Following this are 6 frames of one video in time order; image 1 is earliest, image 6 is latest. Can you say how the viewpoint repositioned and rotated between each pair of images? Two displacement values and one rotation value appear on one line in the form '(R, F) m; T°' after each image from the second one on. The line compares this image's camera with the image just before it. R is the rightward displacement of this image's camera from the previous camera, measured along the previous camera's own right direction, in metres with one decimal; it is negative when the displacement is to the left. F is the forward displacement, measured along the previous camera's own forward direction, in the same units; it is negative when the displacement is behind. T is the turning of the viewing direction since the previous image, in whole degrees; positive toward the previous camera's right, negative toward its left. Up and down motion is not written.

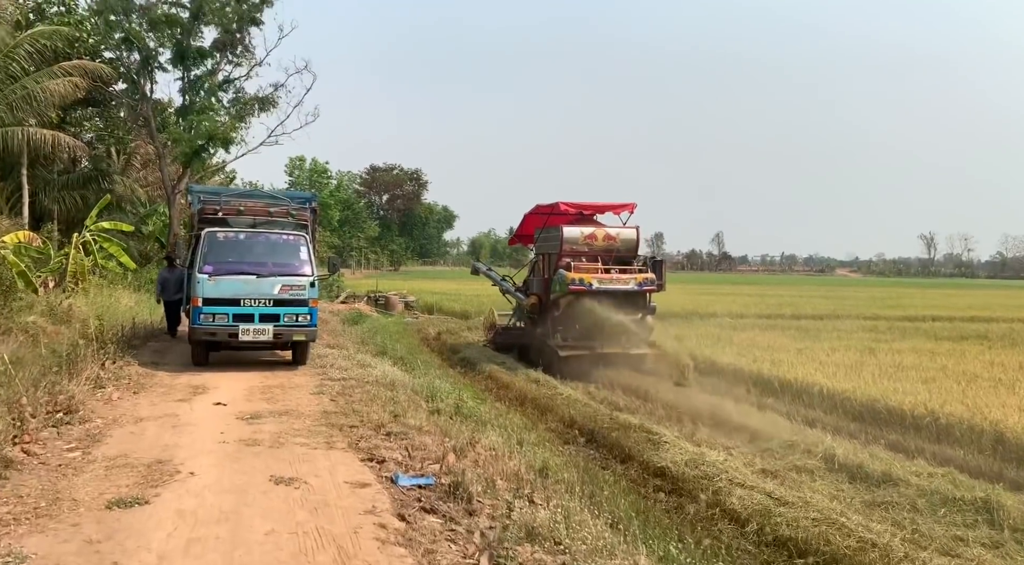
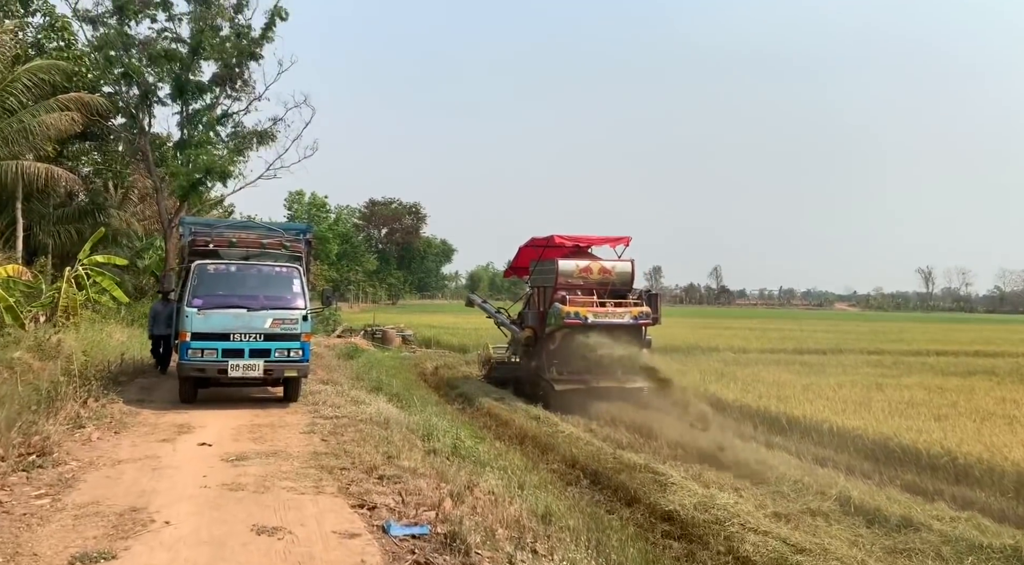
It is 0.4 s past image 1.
(0.0, +0.4) m; 0°
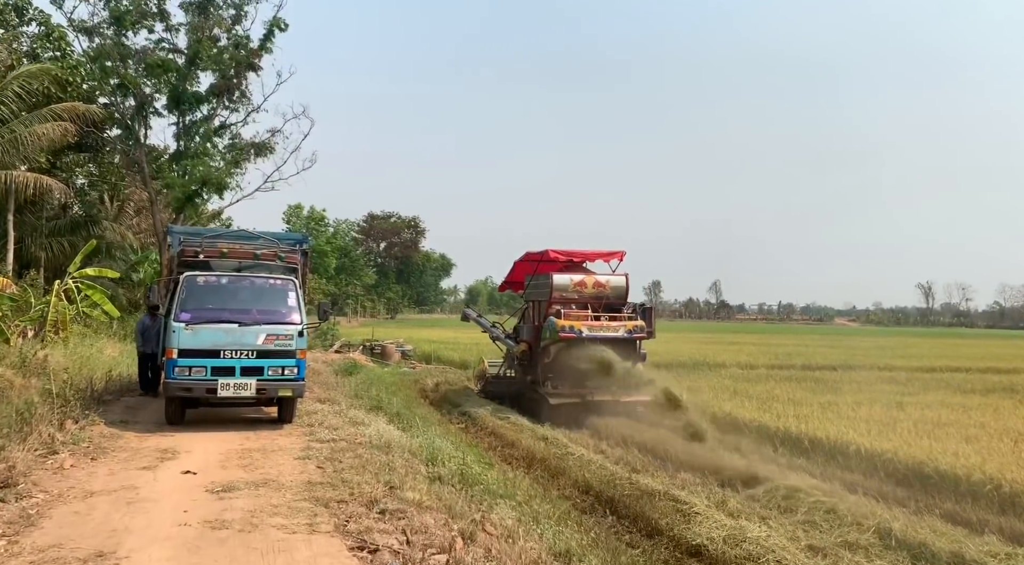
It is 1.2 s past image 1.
(-0.1, +0.7) m; 0°
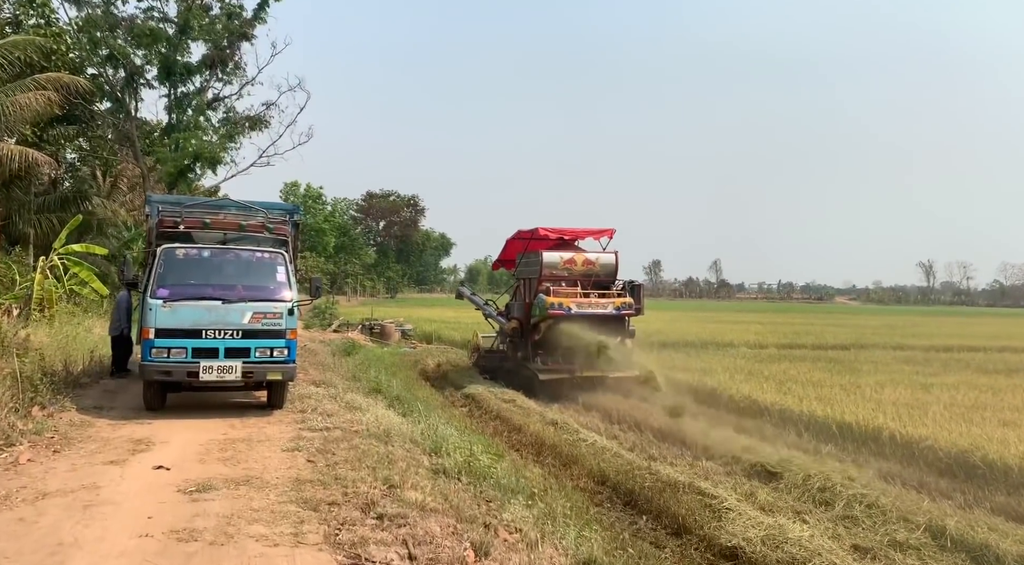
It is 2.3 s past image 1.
(-0.1, +0.9) m; 0°
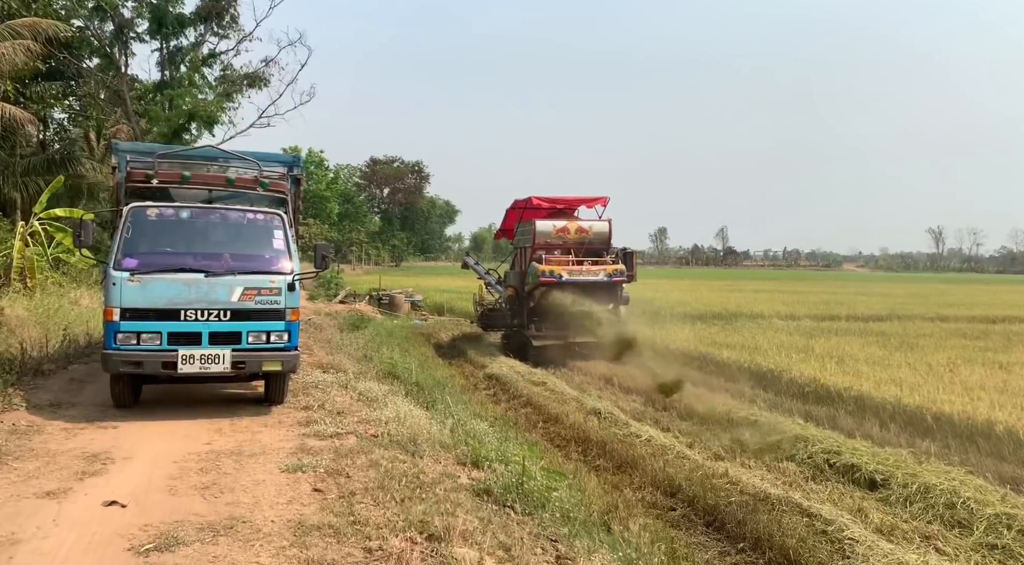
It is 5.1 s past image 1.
(-0.4, +1.8) m; 0°
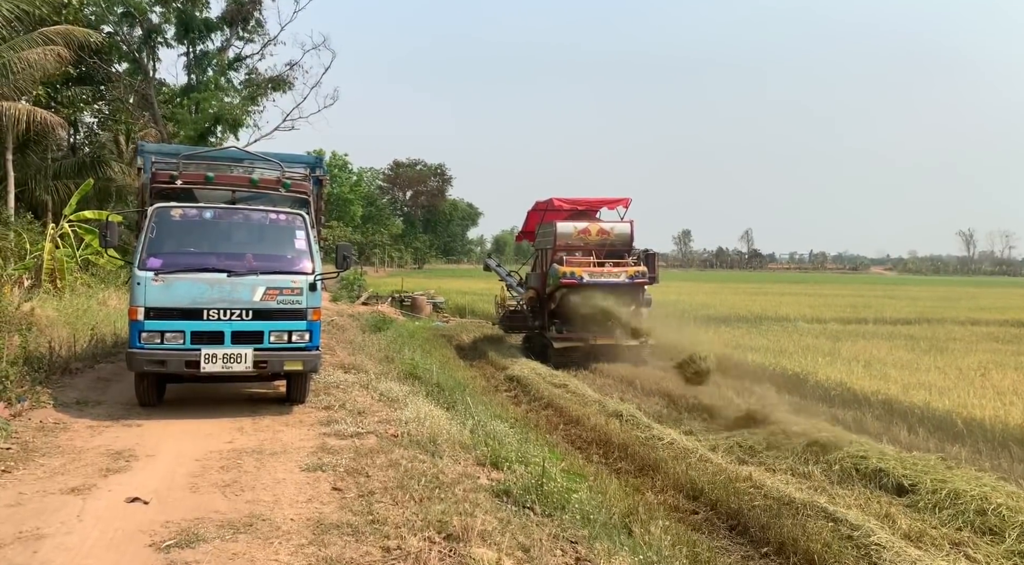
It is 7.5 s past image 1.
(0.0, 0.0) m; -2°
